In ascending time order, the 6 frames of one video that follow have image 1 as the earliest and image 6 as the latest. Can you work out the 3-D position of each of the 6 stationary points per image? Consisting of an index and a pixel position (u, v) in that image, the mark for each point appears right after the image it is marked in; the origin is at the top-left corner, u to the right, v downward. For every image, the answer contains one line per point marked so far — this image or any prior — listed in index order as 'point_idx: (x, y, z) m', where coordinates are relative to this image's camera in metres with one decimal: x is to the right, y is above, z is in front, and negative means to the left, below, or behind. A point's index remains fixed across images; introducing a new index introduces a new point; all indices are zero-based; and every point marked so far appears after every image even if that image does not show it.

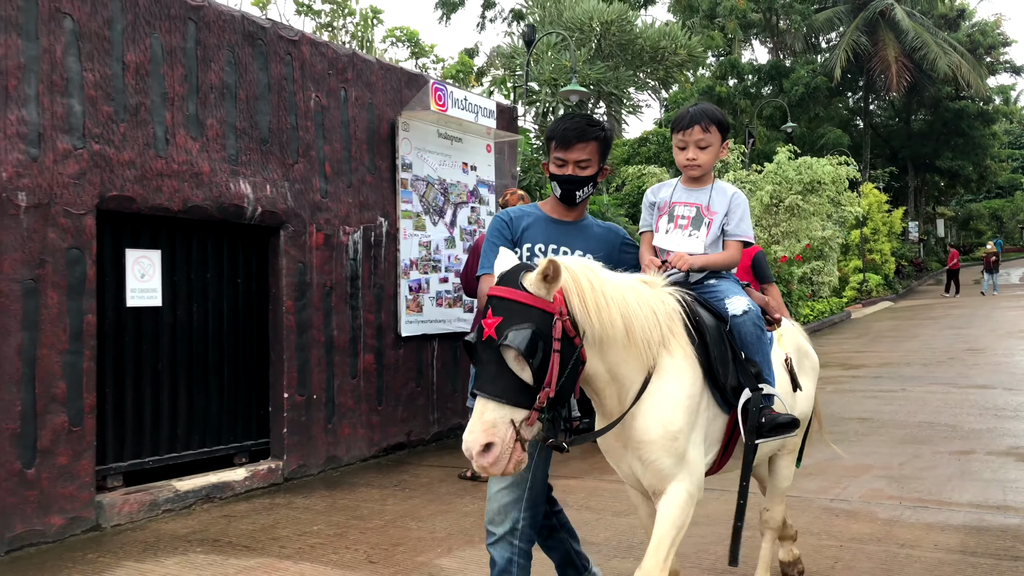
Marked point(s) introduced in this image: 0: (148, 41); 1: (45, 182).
0: (-2.8, +1.9, +4.8) m
1: (-3.2, +0.7, +4.2) m
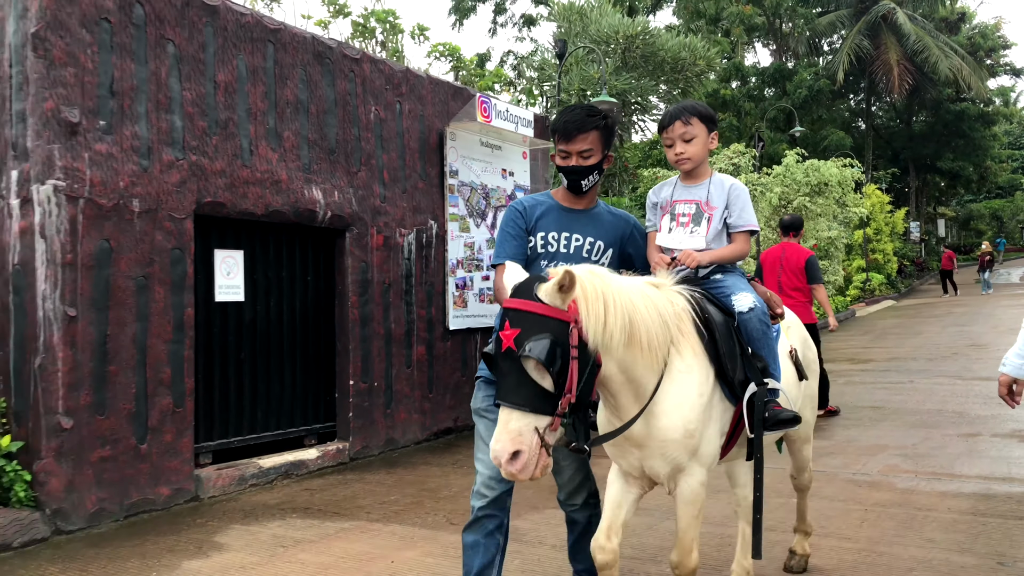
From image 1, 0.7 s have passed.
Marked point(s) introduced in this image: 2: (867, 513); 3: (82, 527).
0: (-2.4, +2.0, +5.3) m
1: (-2.8, +0.8, +4.8) m
2: (+2.4, -1.5, +4.1) m
3: (-3.0, -1.7, +4.4) m
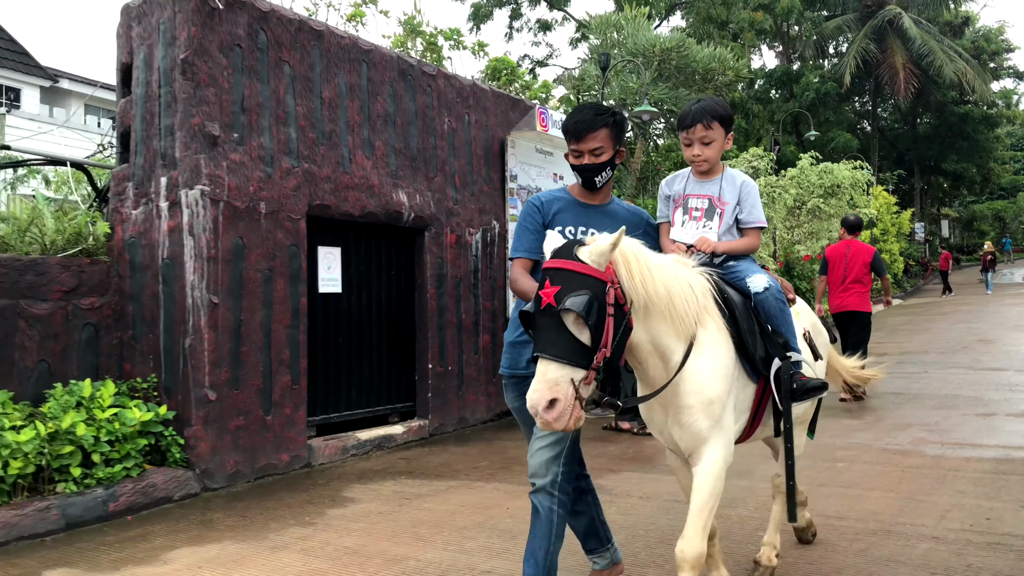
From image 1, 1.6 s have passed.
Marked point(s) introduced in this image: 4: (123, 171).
0: (-1.7, +2.0, +6.0) m
1: (-2.1, +0.8, +5.4) m
2: (+3.1, -1.5, +4.8) m
3: (-2.4, -1.6, +5.0) m
4: (-3.3, +1.0, +5.3) m
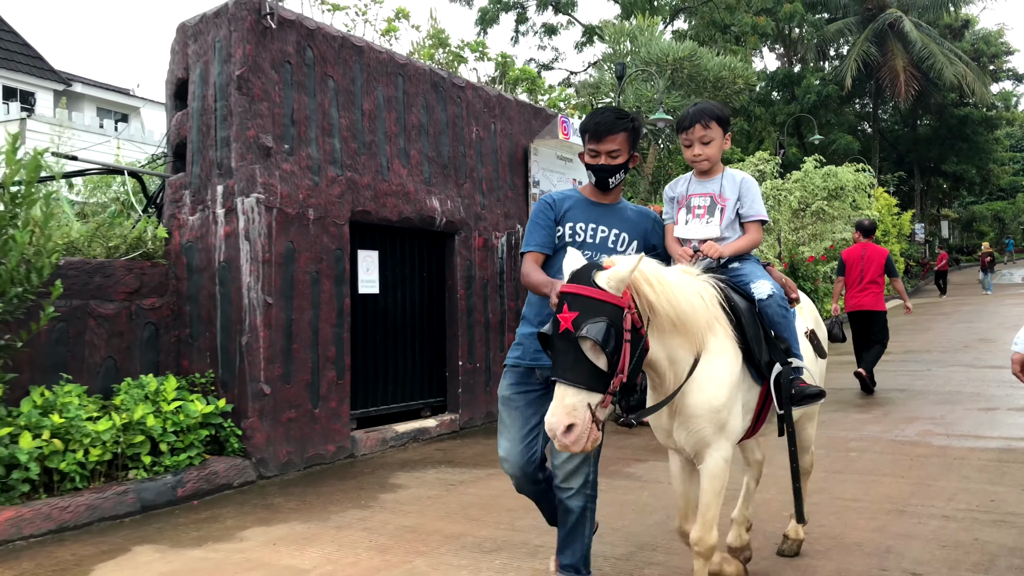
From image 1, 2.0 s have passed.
0: (-1.4, +2.0, +6.3) m
1: (-1.8, +0.8, +5.8) m
2: (+3.4, -1.5, +5.2) m
3: (-2.1, -1.6, +5.4) m
4: (-3.0, +1.0, +5.6) m
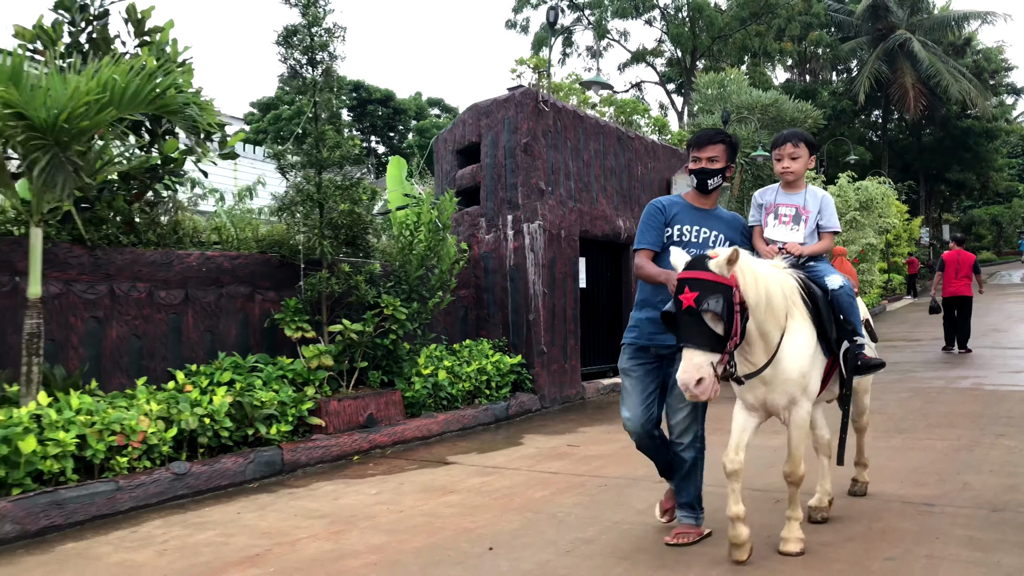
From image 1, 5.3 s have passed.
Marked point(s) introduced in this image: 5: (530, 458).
0: (+1.1, +2.1, +9.1) m
1: (+0.8, +0.9, +8.5) m
2: (+6.0, -1.4, +7.9) m
3: (+0.5, -1.6, +8.1) m
4: (-0.5, +1.1, +8.4) m
5: (+0.2, -1.6, +5.7) m
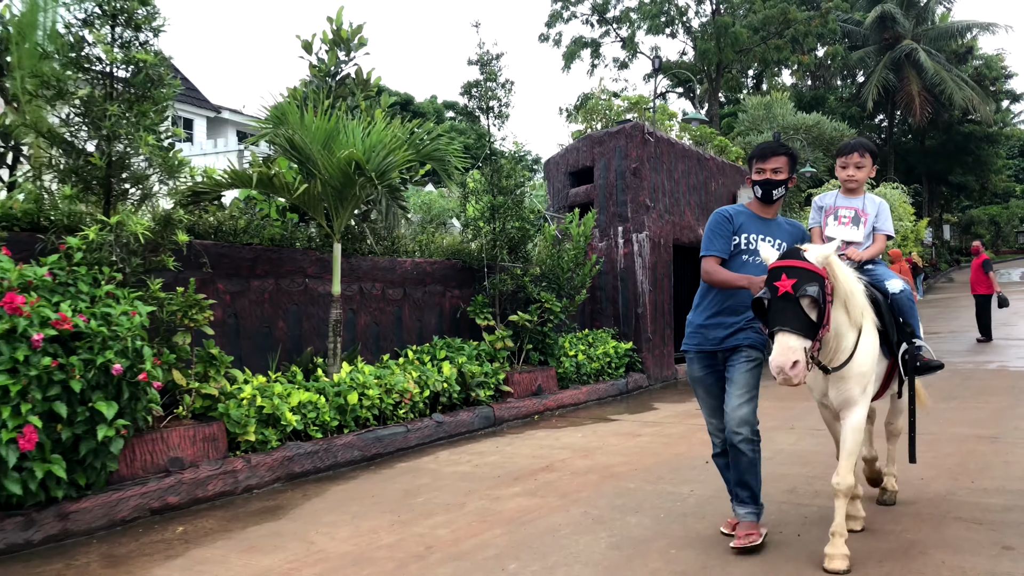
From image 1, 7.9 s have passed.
0: (+2.9, +2.1, +10.8) m
1: (+2.6, +0.9, +10.3) m
2: (+7.7, -1.4, +9.7) m
3: (+2.3, -1.5, +9.9) m
4: (+1.3, +1.1, +10.1) m
5: (+2.0, -1.6, +7.5) m
